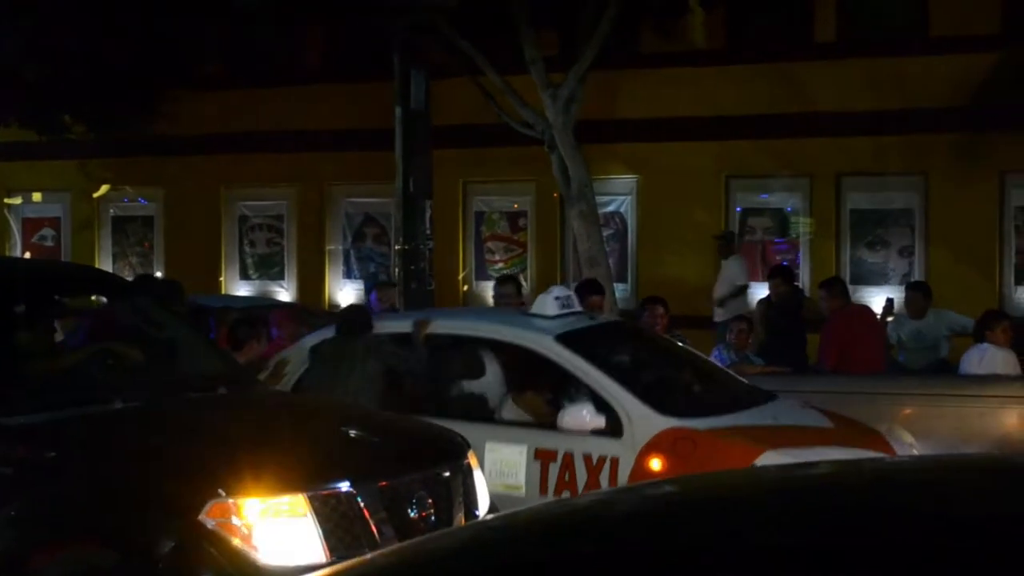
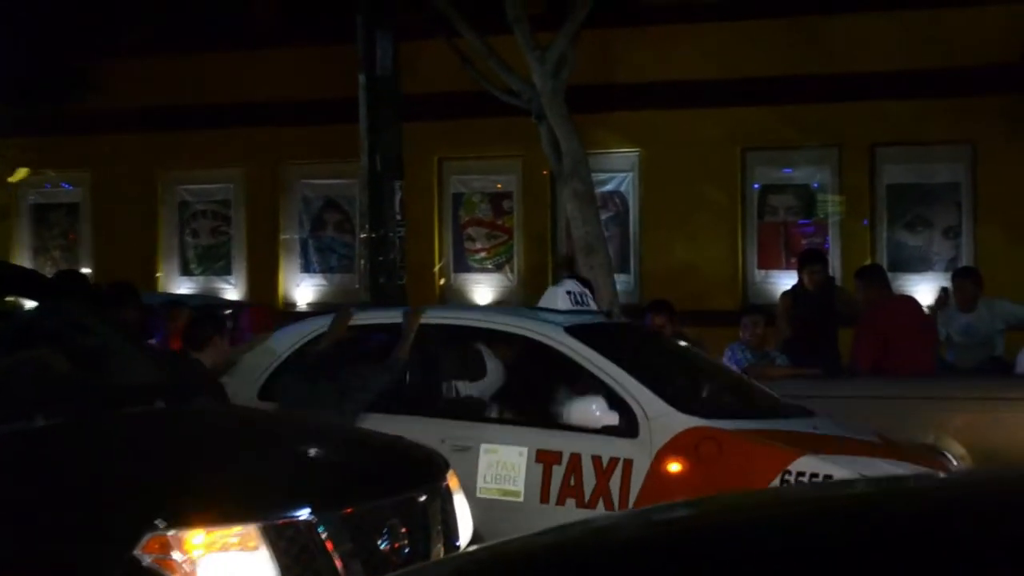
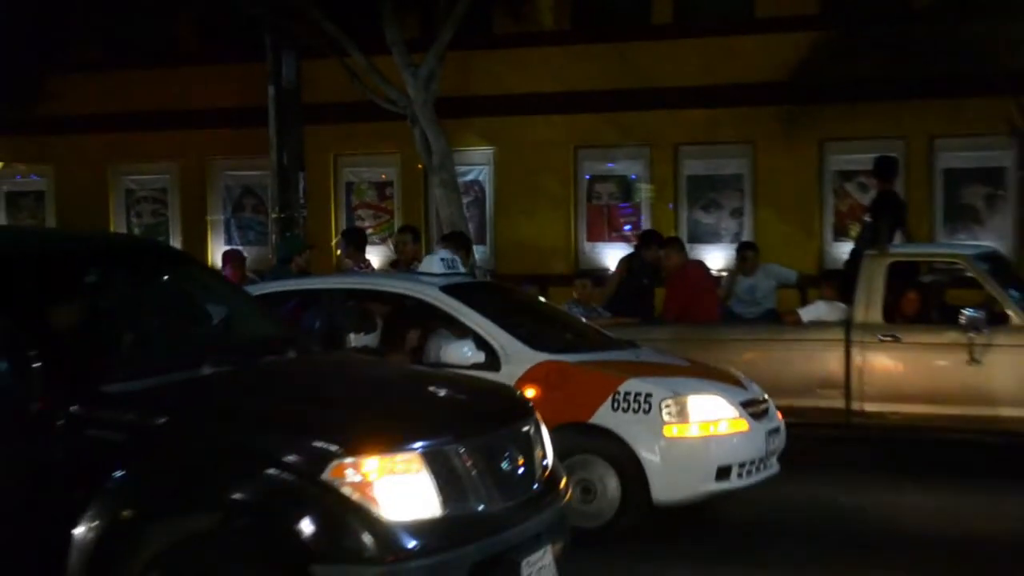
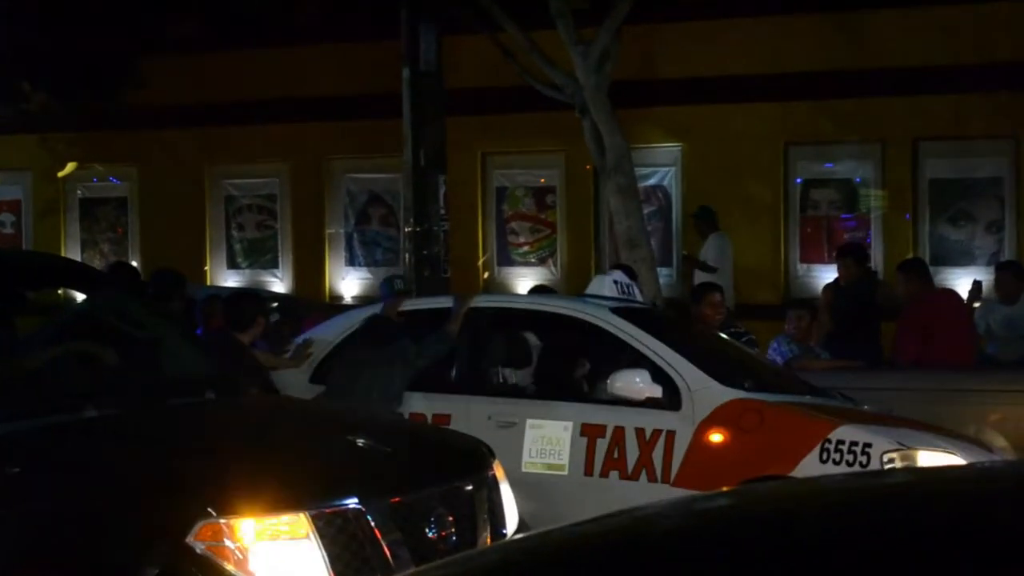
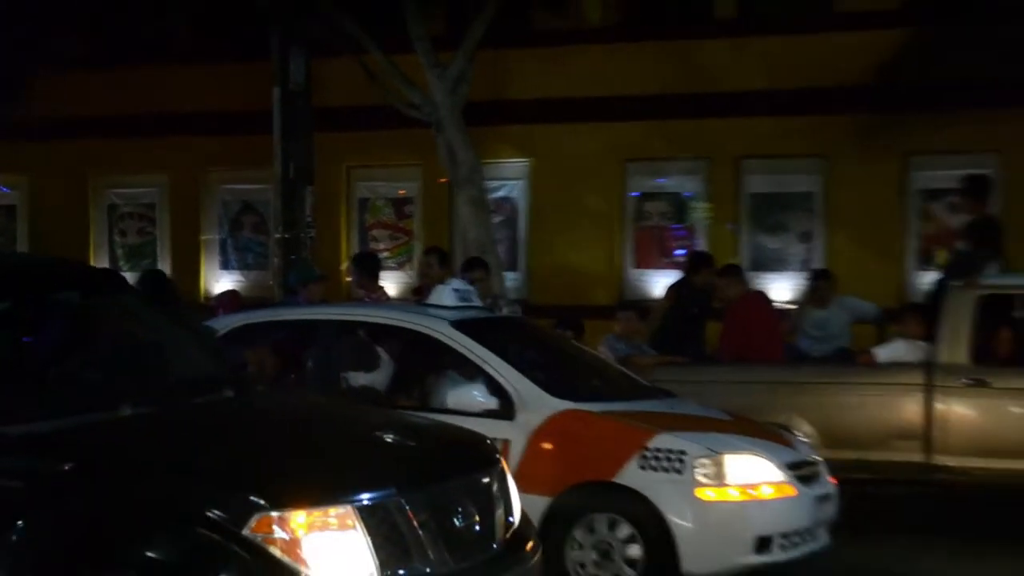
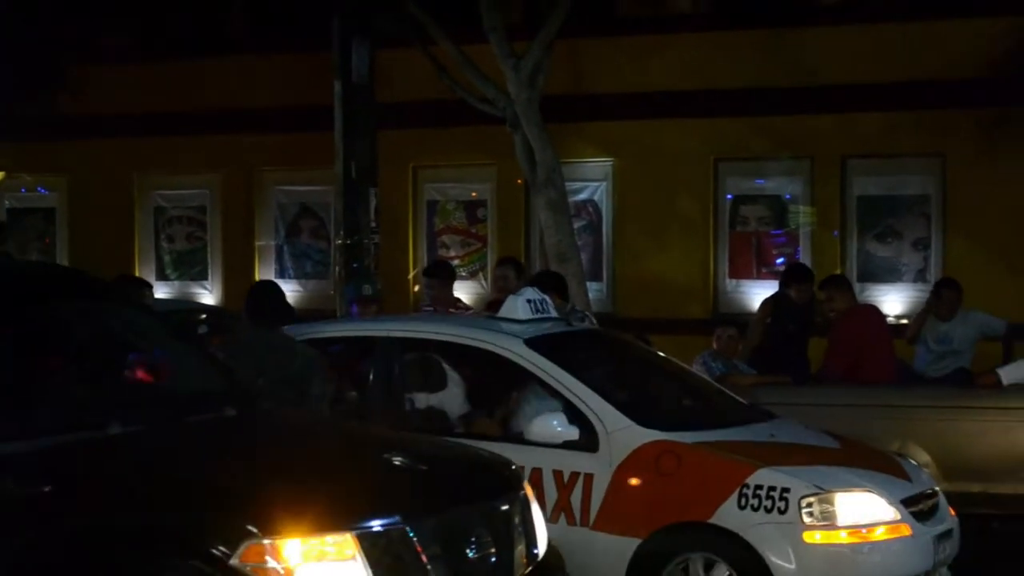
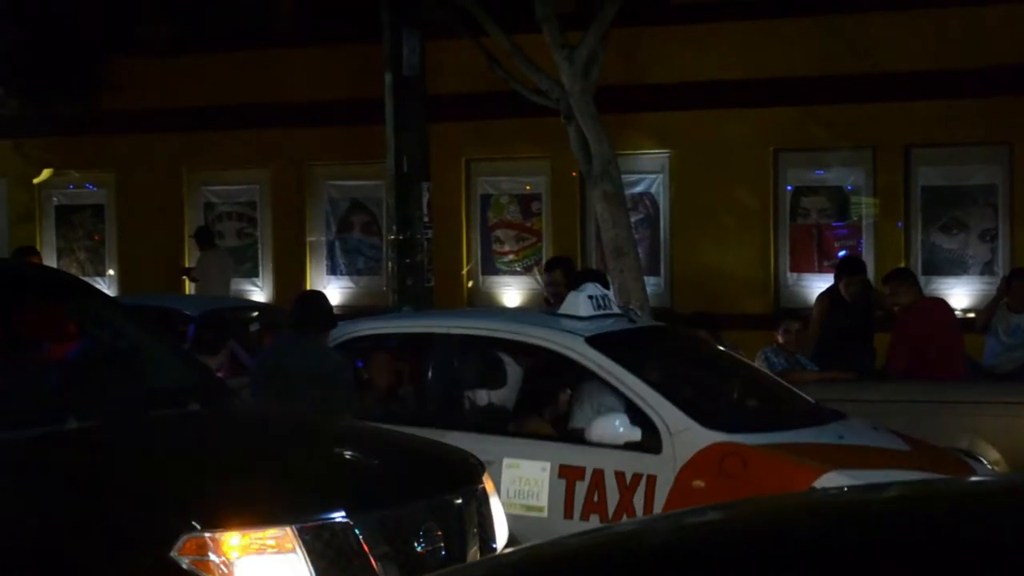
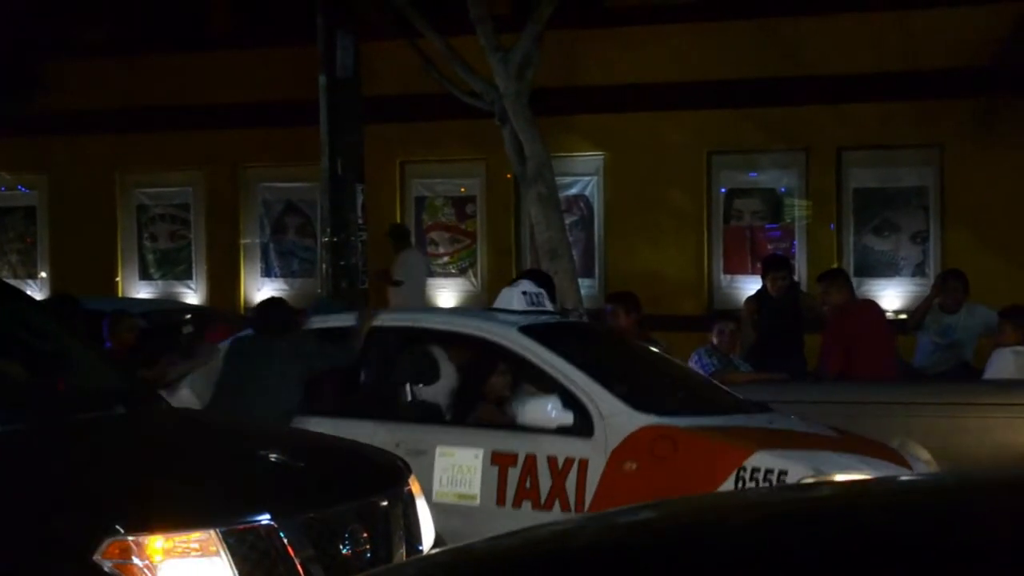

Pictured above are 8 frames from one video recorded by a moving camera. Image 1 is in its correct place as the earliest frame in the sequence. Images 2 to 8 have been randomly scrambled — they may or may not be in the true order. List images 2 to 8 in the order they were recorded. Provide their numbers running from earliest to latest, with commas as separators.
4, 2, 8, 7, 6, 5, 3
